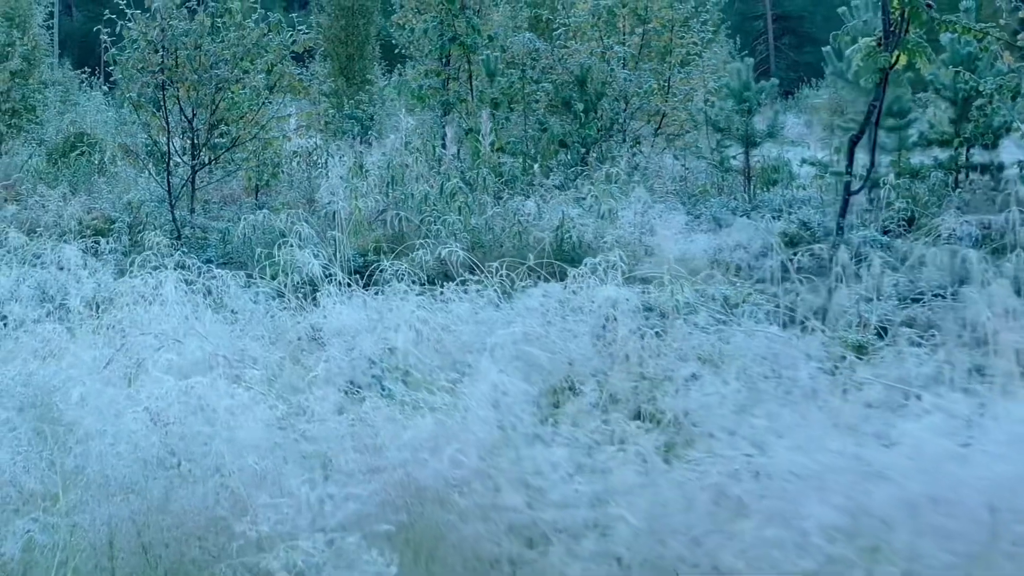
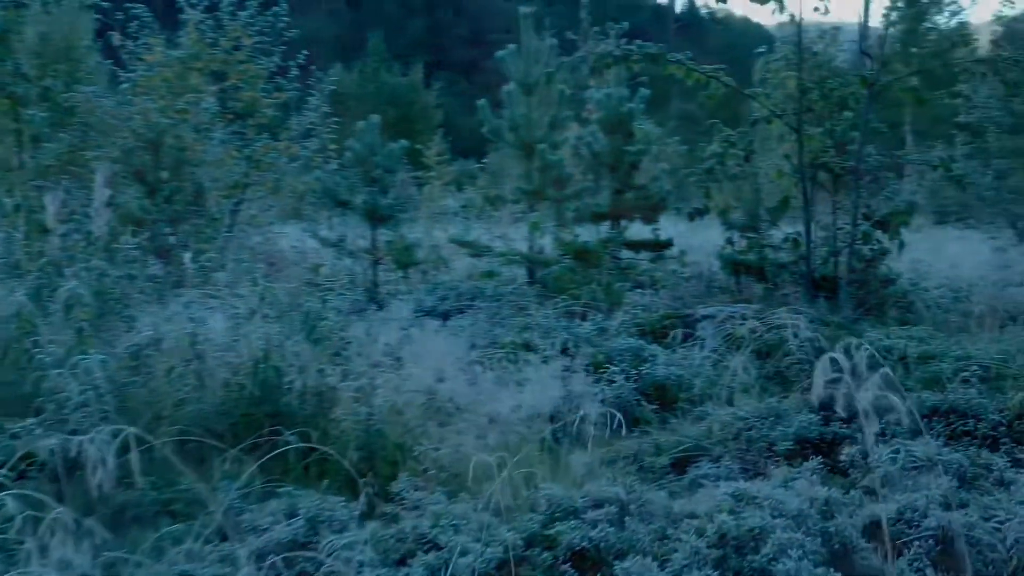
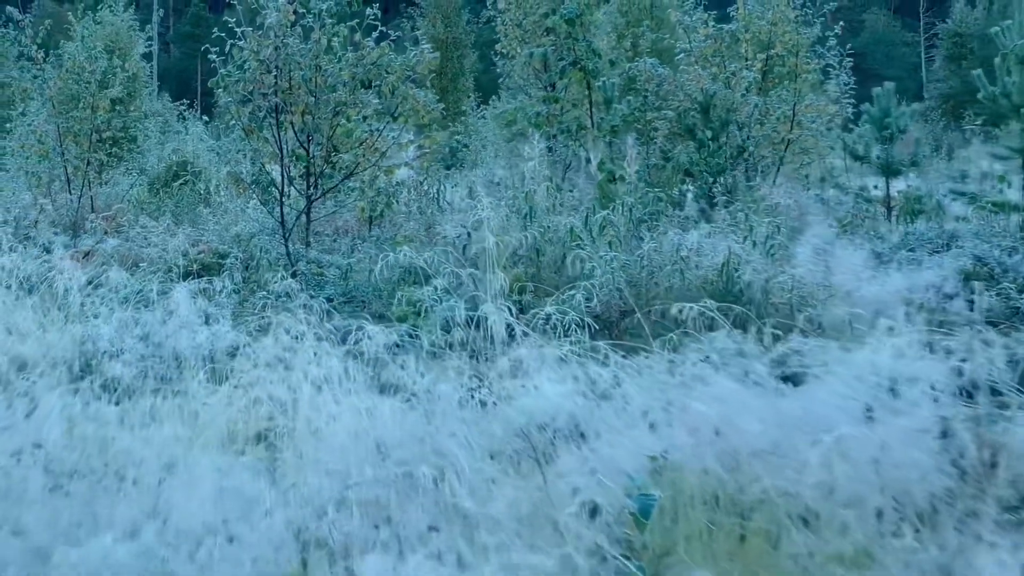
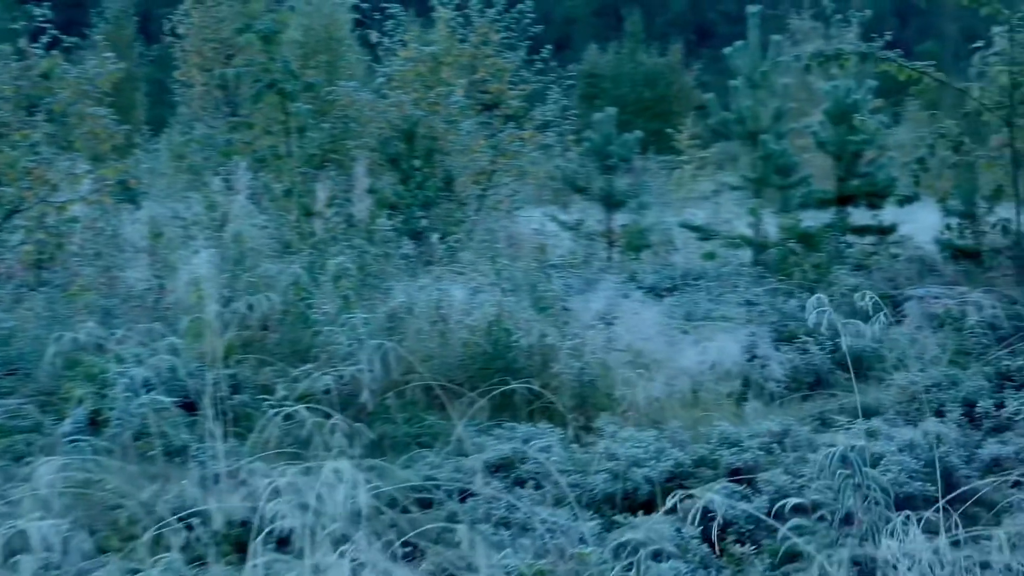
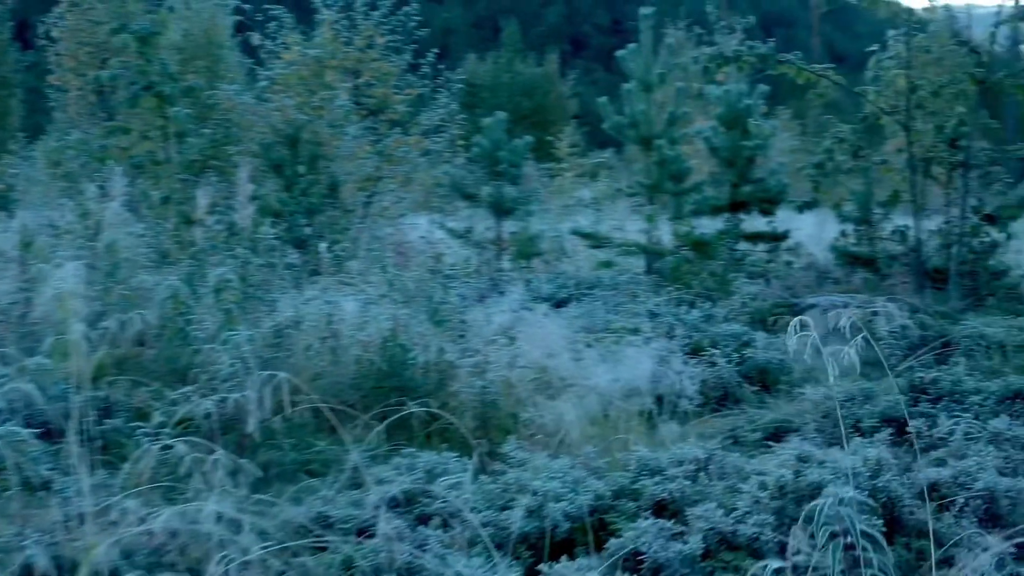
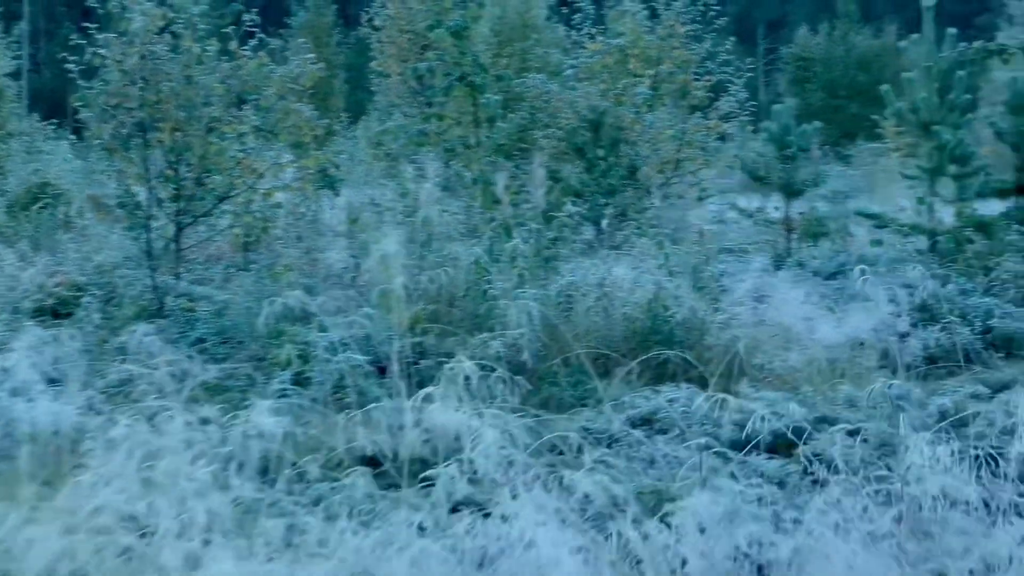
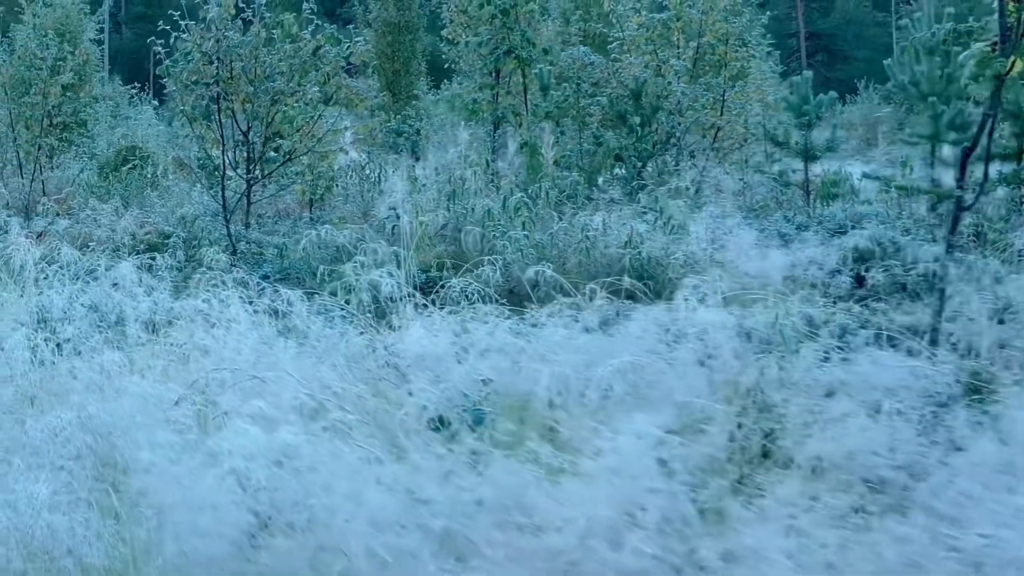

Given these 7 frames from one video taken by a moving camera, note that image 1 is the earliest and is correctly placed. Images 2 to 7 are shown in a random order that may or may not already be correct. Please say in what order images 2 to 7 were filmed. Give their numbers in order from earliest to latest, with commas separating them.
7, 3, 6, 4, 5, 2
